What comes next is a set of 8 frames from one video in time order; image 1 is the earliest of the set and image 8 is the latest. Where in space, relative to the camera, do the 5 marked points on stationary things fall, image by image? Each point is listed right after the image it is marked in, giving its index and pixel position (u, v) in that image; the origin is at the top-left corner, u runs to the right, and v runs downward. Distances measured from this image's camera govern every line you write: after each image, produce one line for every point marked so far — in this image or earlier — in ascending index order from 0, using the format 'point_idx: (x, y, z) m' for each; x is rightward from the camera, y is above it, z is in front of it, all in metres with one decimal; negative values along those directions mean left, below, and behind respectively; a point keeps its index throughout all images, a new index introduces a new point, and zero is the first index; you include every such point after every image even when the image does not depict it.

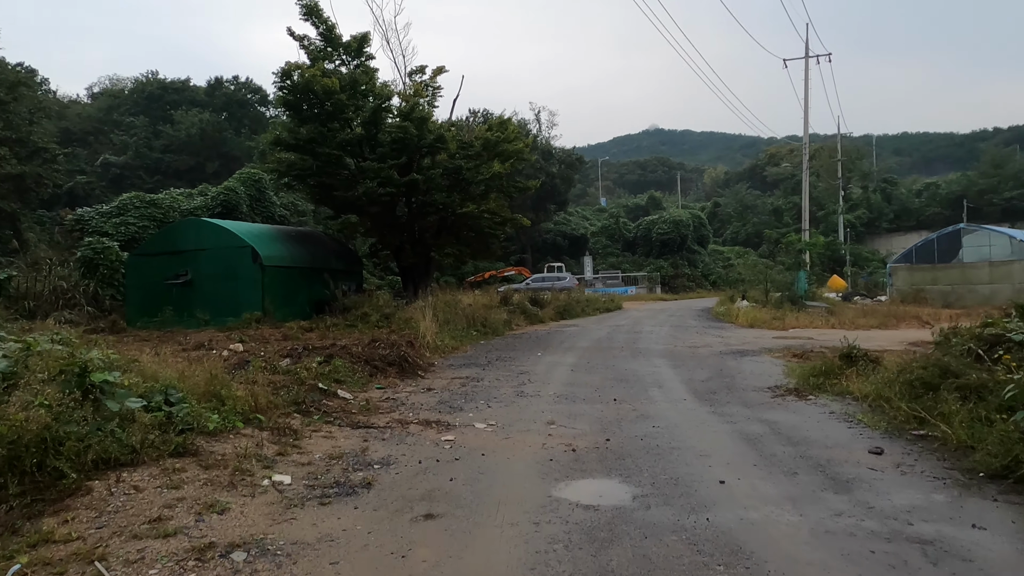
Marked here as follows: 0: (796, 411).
0: (+3.0, -1.3, +6.9) m
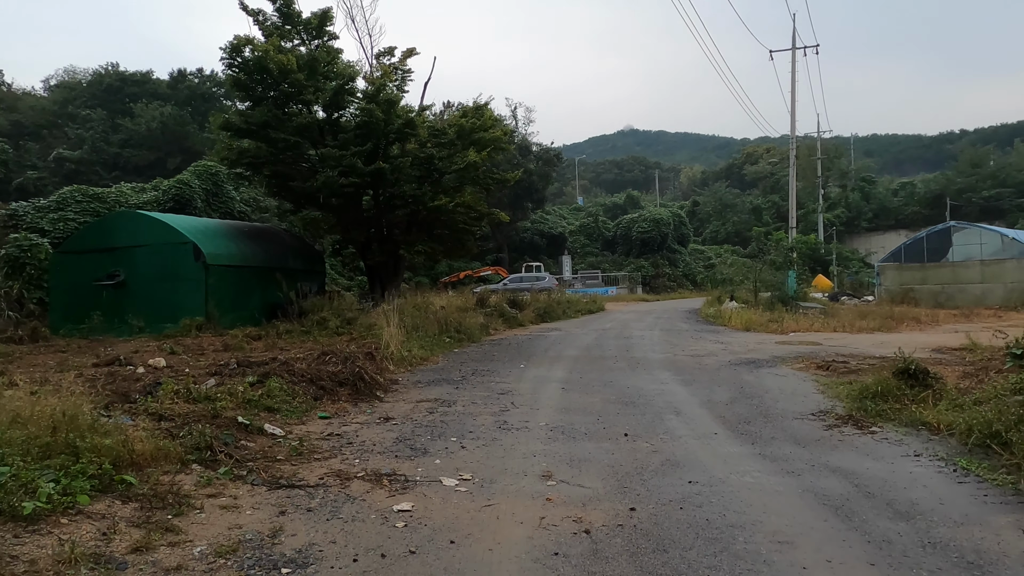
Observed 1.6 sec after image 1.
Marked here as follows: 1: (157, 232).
0: (+2.8, -1.3, +5.3) m
1: (-8.0, +1.3, +15.0) m
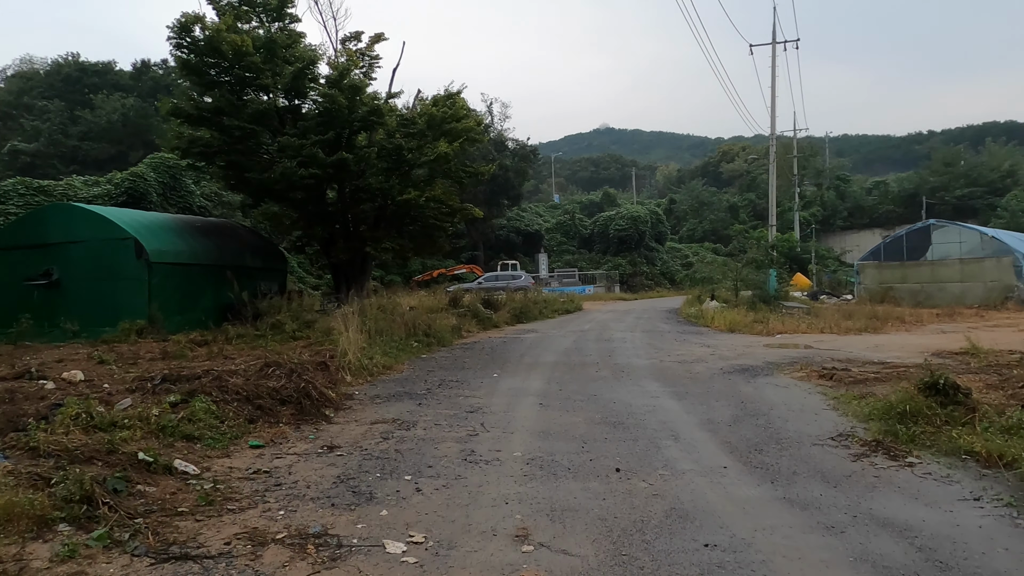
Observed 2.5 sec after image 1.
0: (+2.6, -1.3, +4.3) m
1: (-8.6, +1.3, +13.7) m
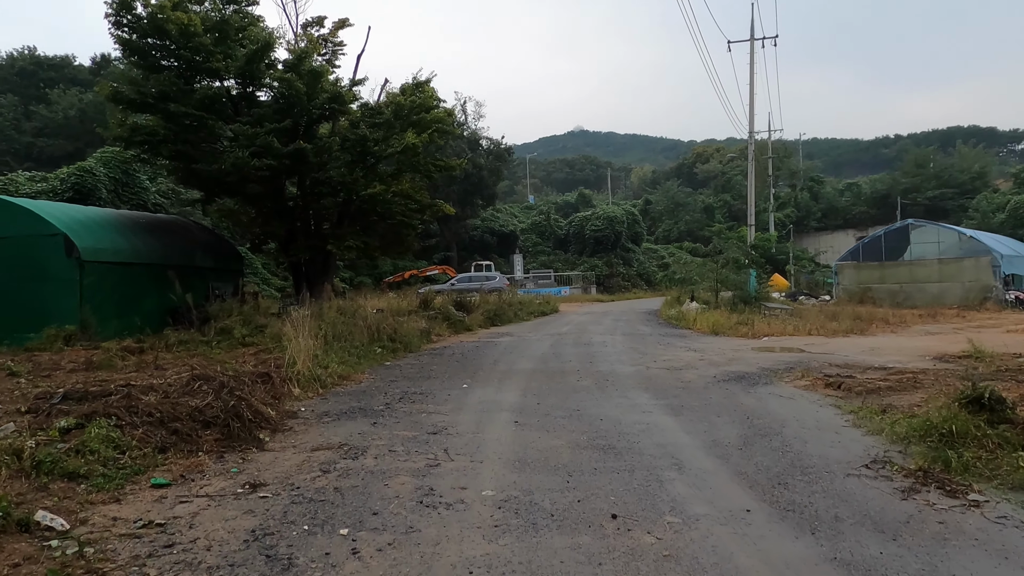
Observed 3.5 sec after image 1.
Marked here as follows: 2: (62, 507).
0: (+2.4, -1.3, +3.3) m
1: (-9.1, +1.2, +12.3) m
2: (-2.7, -1.3, +4.1) m
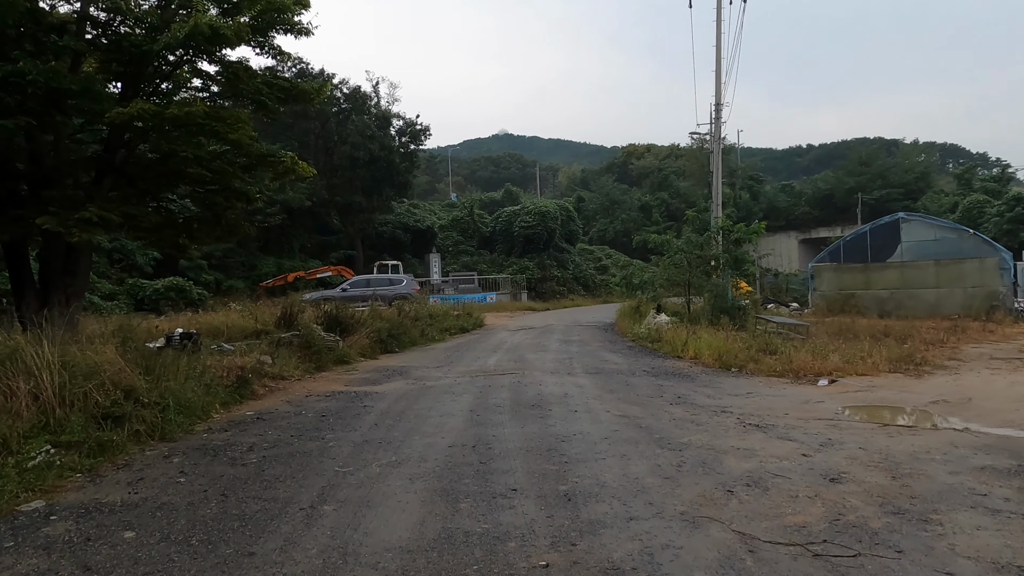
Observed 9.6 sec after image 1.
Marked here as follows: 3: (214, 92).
0: (+2.4, -1.4, -3.6) m
1: (-10.1, +1.1, +4.0) m
2: (-2.9, -1.4, -3.4) m
3: (-4.8, +3.1, +10.7) m
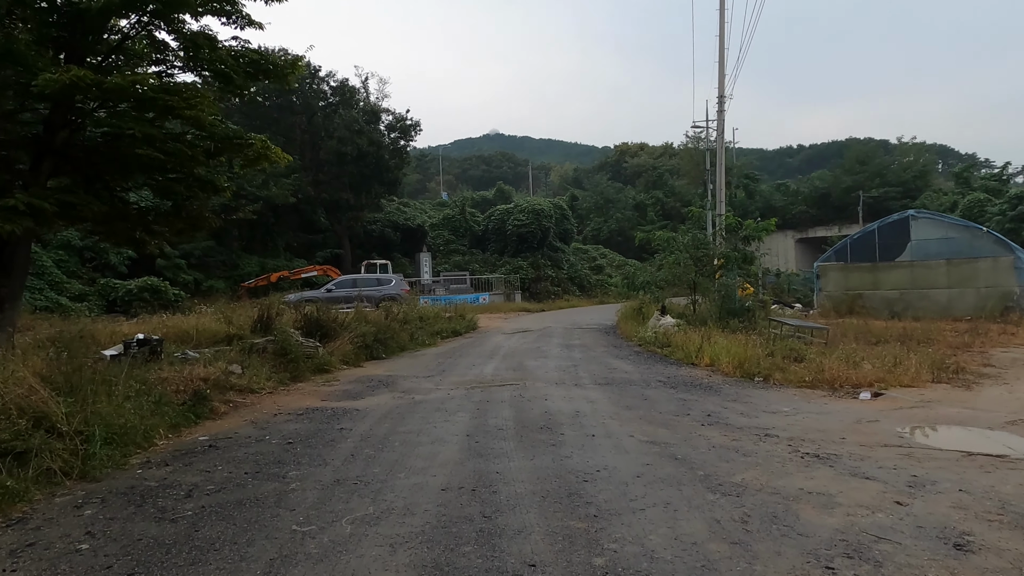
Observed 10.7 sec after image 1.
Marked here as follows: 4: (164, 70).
0: (+2.6, -1.4, -4.9) m
1: (-10.0, +1.1, +2.6) m
2: (-2.7, -1.4, -4.7) m
3: (-4.8, +3.1, +9.4) m
4: (-4.8, +3.0, +9.3) m
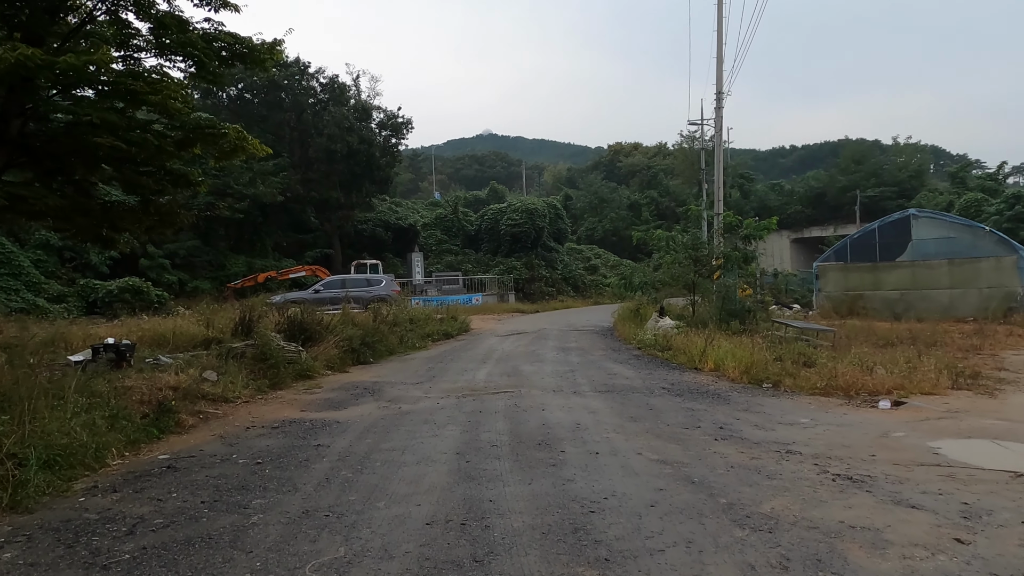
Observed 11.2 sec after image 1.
0: (+2.7, -1.4, -5.5) m
1: (-10.0, +1.1, +1.9) m
2: (-2.6, -1.4, -5.4) m
3: (-4.9, +3.1, +8.7) m
4: (-4.9, +3.0, +8.6) m
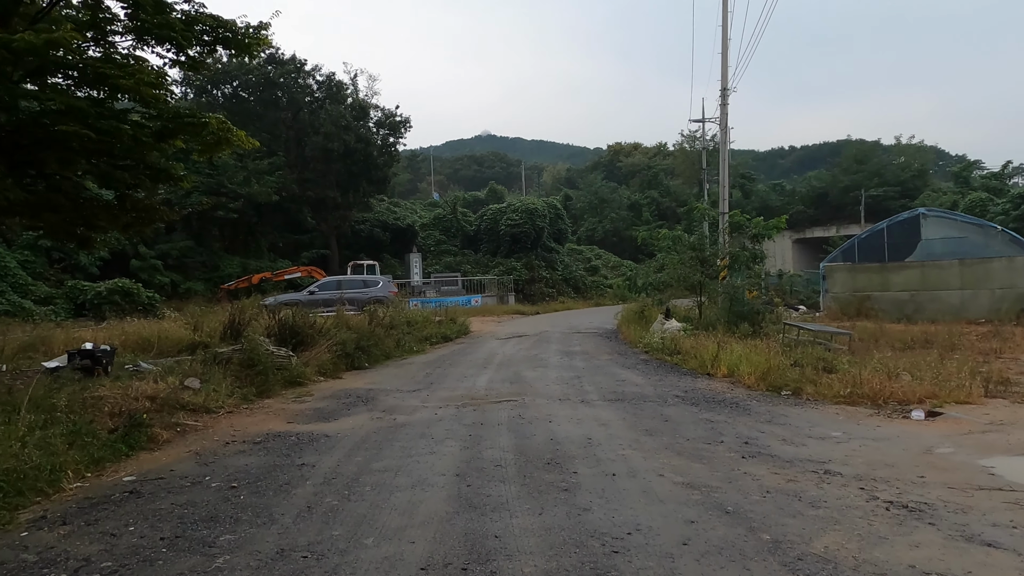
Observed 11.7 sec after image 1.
0: (+2.7, -1.4, -6.1) m
1: (-9.9, +1.1, +1.2) m
2: (-2.5, -1.4, -6.0) m
3: (-4.8, +3.1, +8.0) m
4: (-4.9, +3.0, +8.0) m
